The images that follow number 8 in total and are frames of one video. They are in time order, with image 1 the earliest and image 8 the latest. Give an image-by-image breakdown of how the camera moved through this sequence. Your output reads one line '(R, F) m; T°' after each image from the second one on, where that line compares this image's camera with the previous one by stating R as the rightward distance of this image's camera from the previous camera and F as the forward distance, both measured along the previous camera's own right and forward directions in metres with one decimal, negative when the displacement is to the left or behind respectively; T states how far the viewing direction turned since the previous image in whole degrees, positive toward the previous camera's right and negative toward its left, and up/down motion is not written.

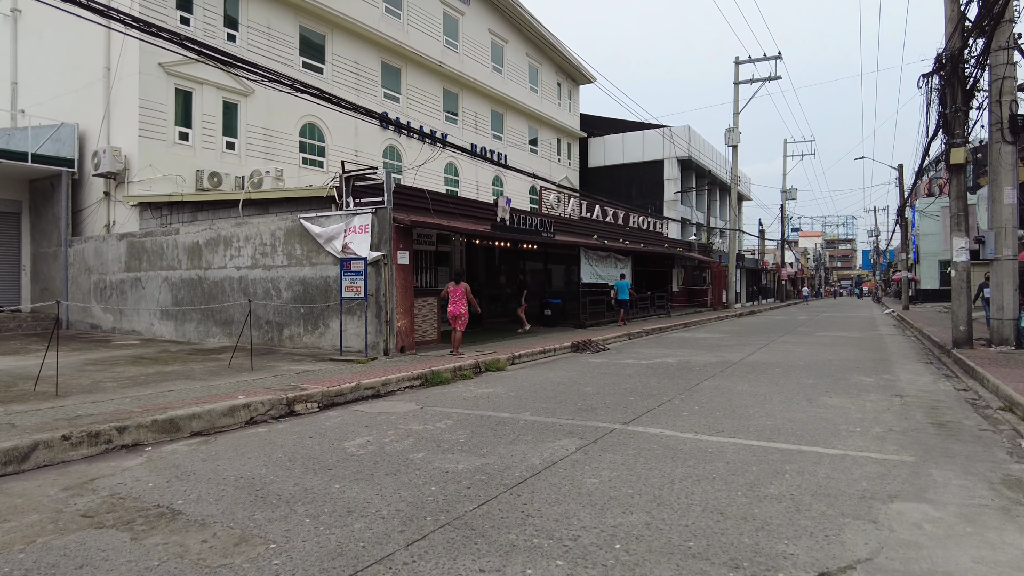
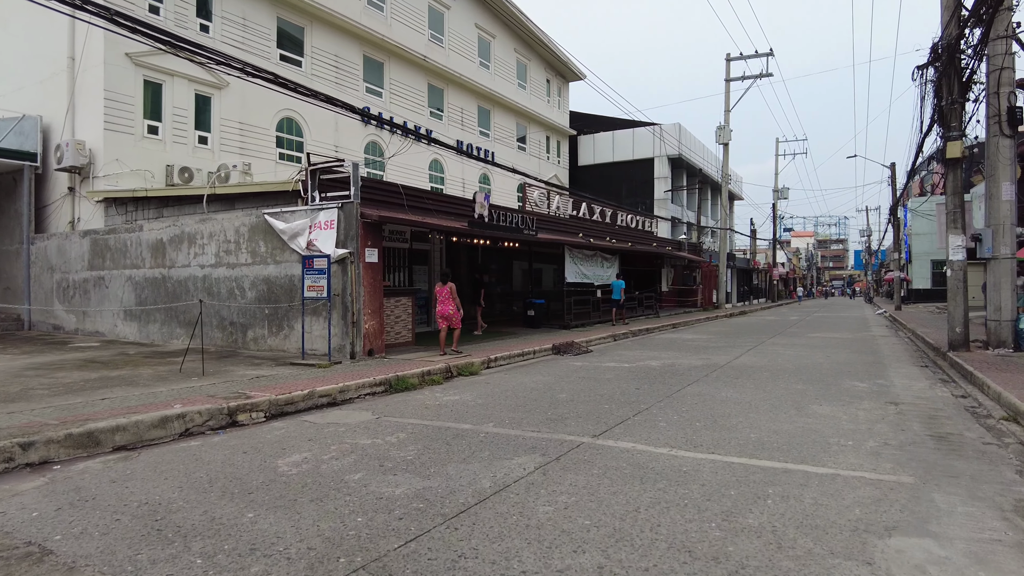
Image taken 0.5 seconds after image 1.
(+0.3, +0.6) m; +1°
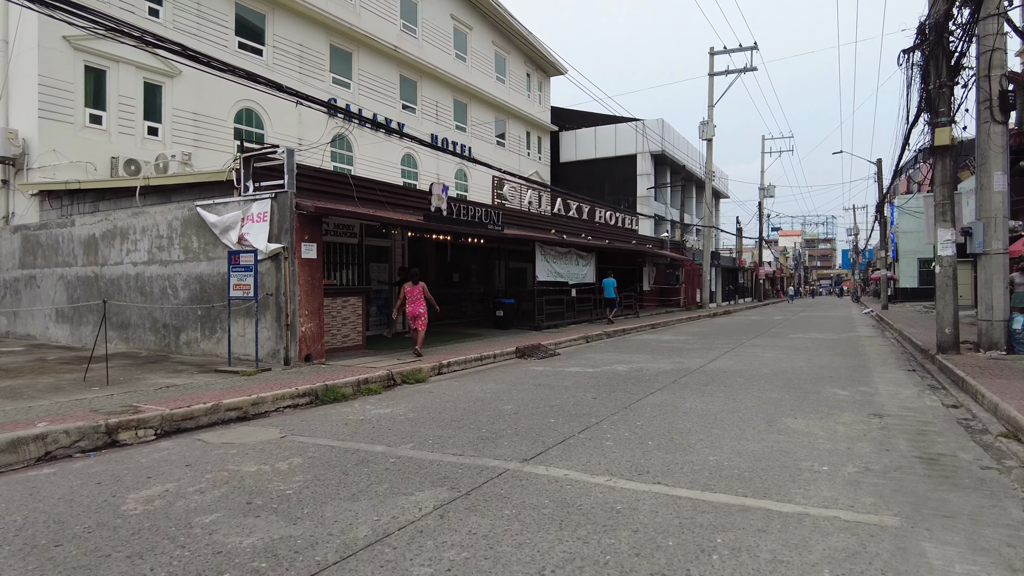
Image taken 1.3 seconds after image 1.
(+0.6, +1.0) m; +1°
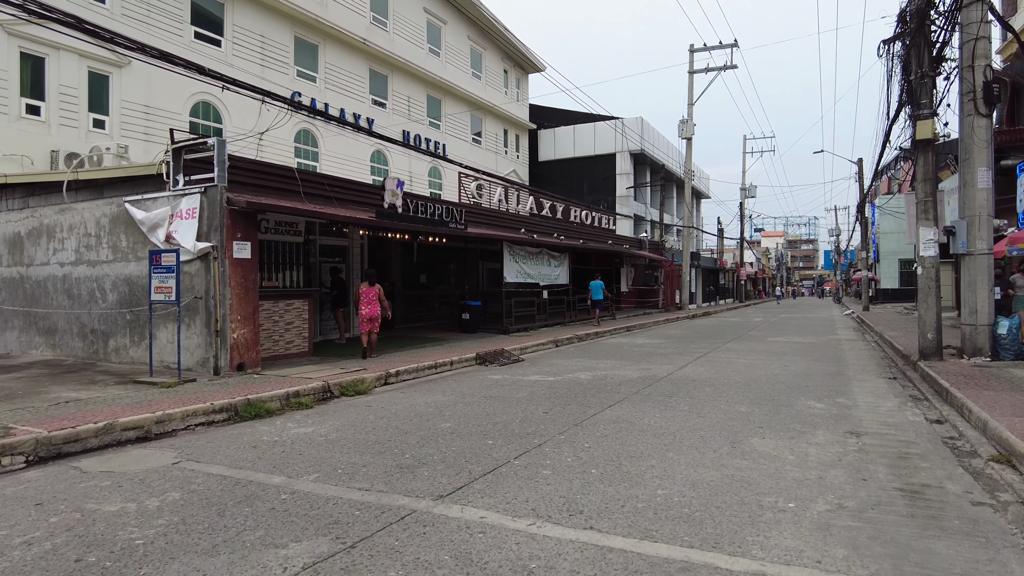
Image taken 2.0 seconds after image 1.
(+0.5, +0.8) m; +1°
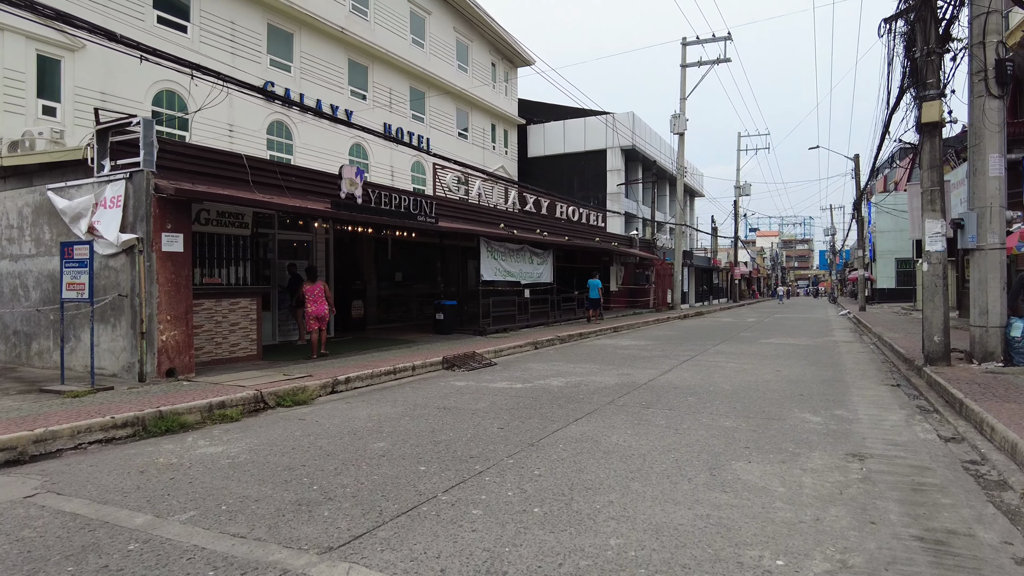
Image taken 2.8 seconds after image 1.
(+0.4, +1.0) m; 0°
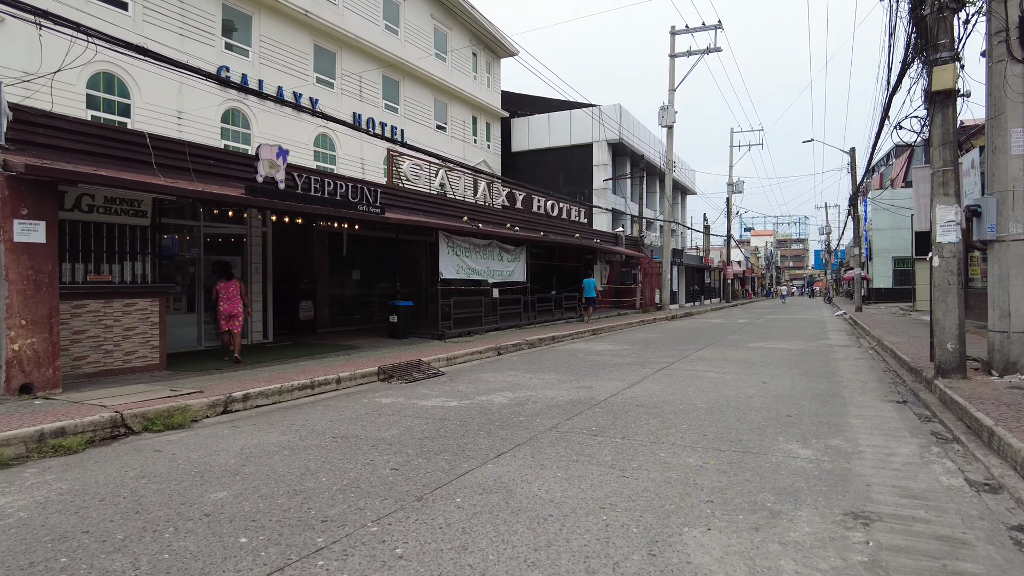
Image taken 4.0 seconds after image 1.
(+0.7, +1.5) m; 0°
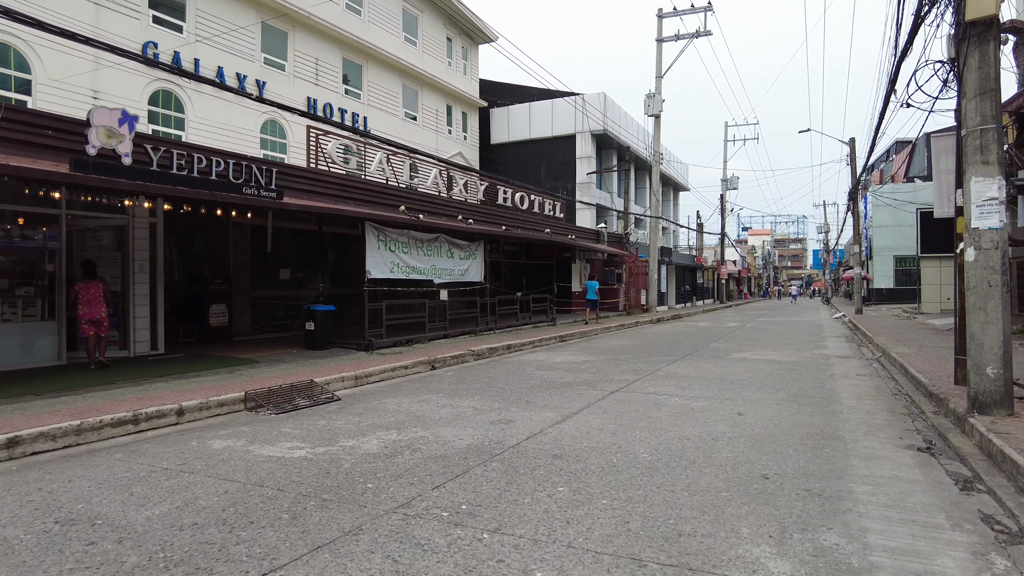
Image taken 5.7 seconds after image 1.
(+1.0, +2.1) m; 0°
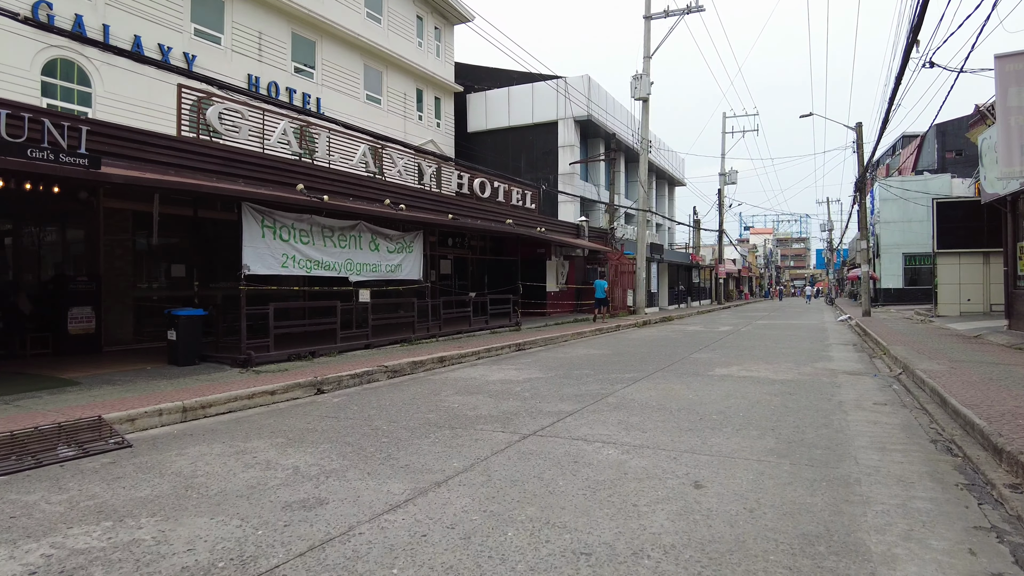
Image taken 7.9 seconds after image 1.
(+1.1, +2.5) m; 0°
